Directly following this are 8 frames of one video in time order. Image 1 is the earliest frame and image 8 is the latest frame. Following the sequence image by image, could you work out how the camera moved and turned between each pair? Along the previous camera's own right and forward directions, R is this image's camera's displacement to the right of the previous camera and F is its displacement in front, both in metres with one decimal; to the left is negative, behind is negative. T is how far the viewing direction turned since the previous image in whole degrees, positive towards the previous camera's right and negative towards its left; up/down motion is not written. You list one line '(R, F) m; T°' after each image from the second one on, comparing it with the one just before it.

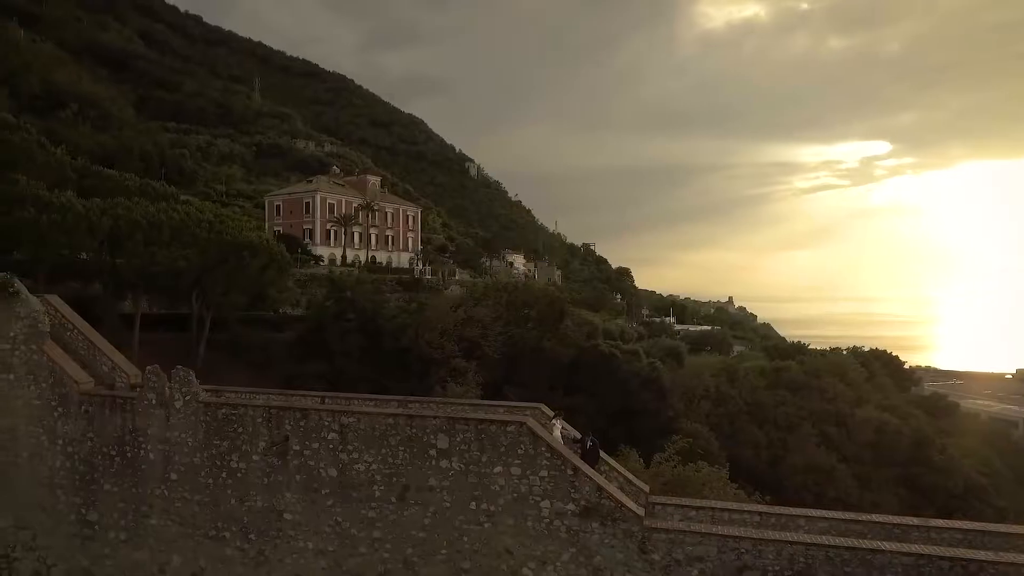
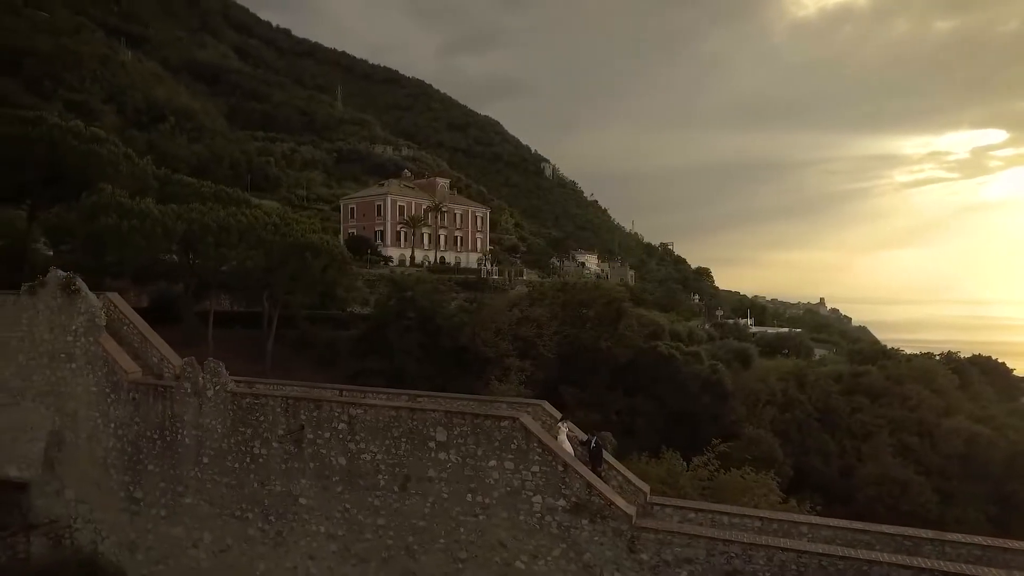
(+1.0, -0.1) m; -7°
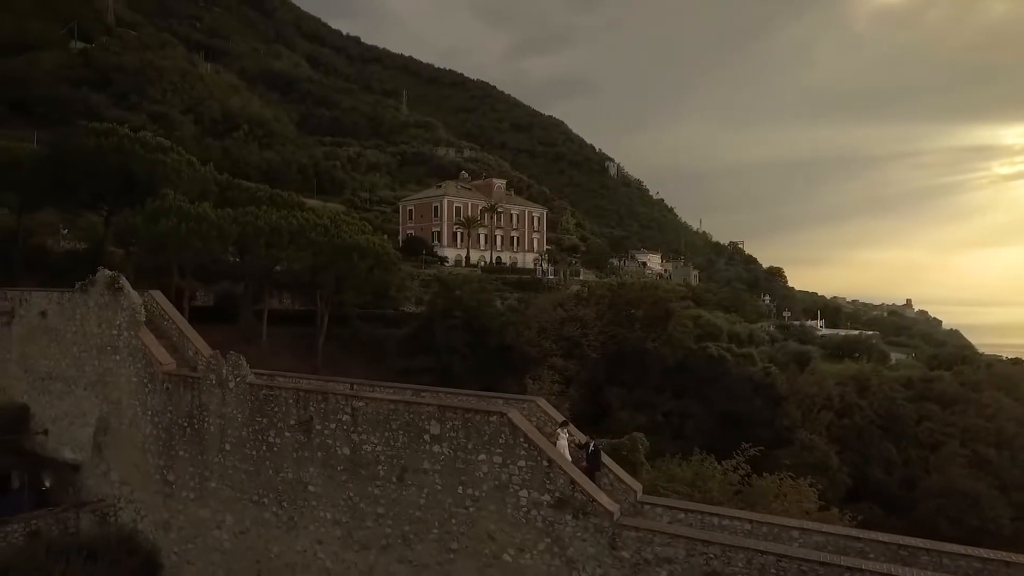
(+0.9, -0.1) m; -6°
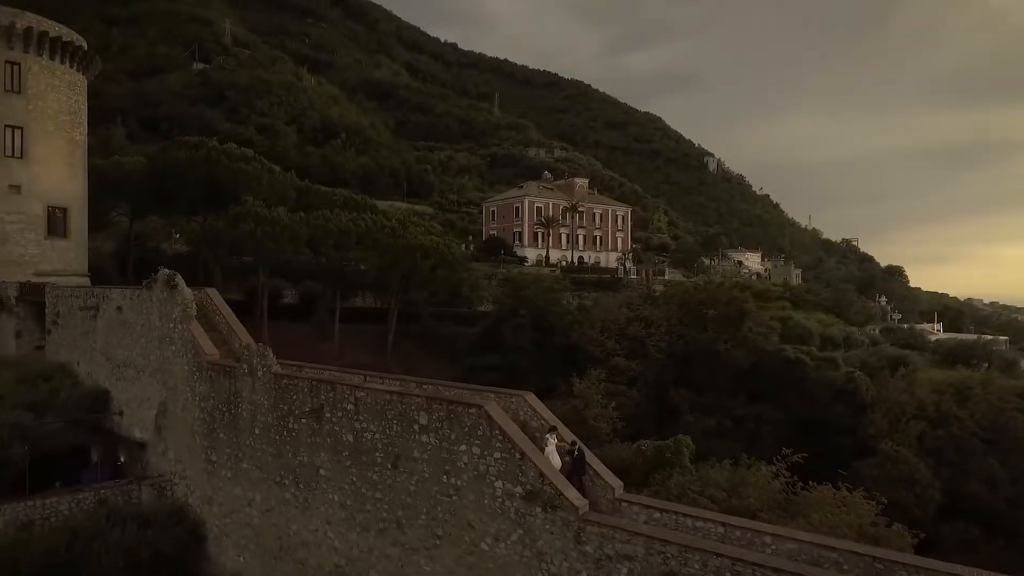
(+1.4, -0.1) m; -9°
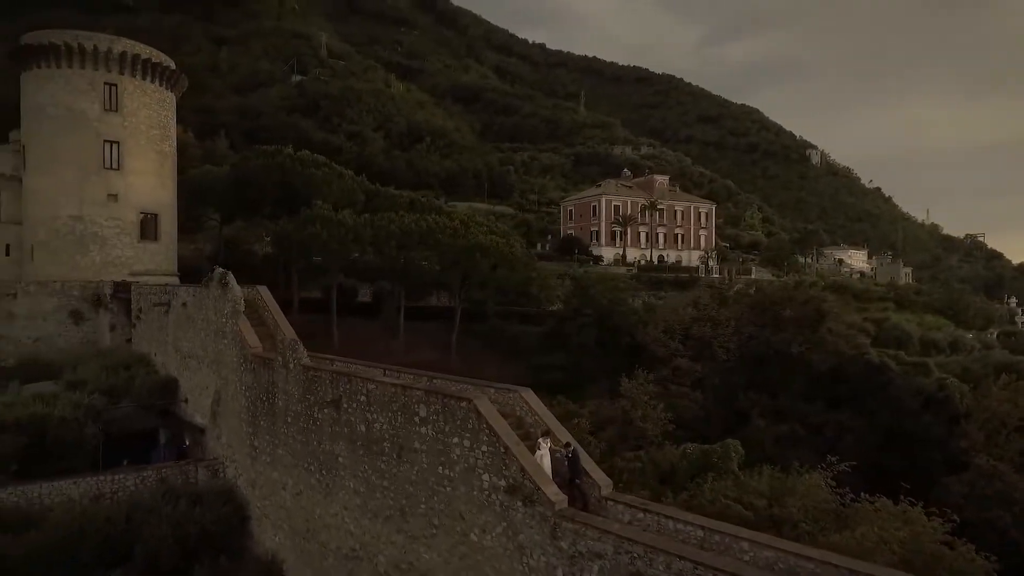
(+1.3, 0.0) m; -8°
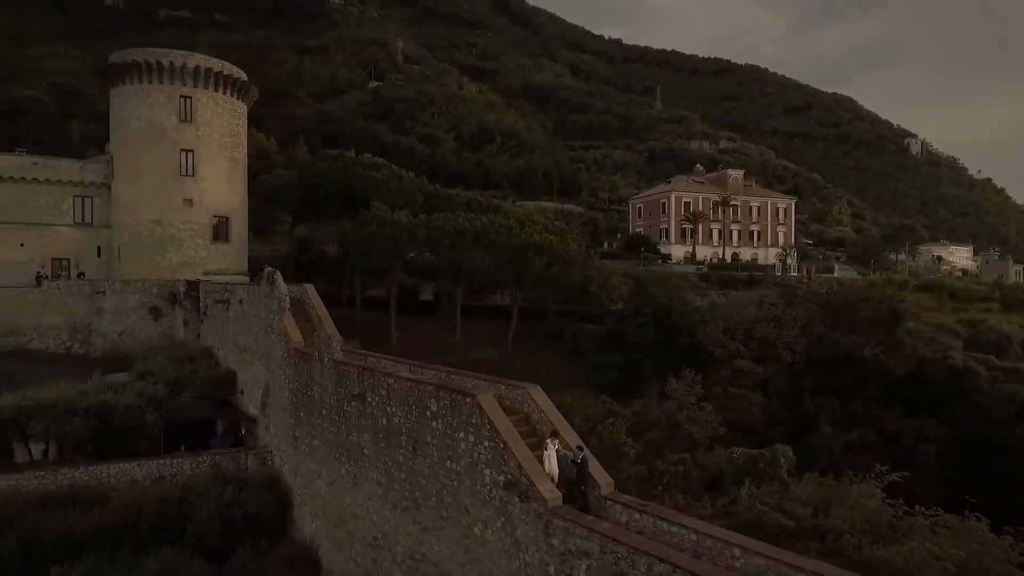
(+0.9, 0.0) m; -7°
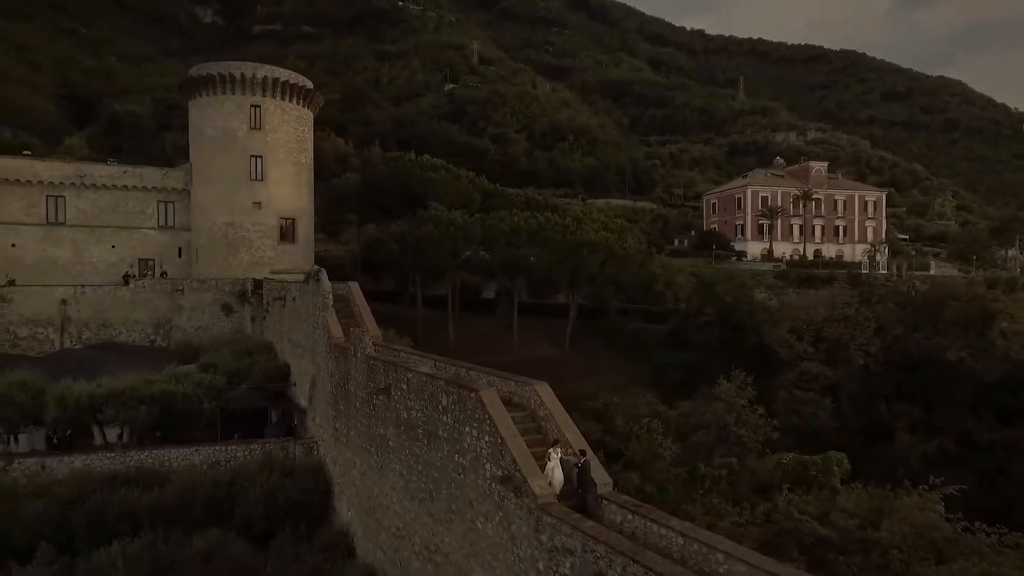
(+1.0, 0.0) m; -7°
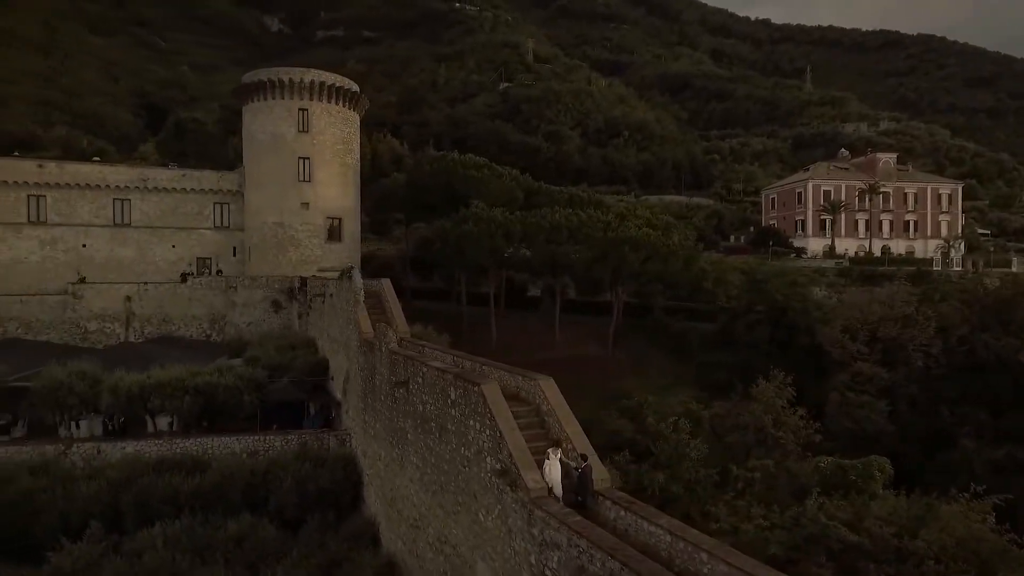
(+0.7, 0.0) m; -5°
